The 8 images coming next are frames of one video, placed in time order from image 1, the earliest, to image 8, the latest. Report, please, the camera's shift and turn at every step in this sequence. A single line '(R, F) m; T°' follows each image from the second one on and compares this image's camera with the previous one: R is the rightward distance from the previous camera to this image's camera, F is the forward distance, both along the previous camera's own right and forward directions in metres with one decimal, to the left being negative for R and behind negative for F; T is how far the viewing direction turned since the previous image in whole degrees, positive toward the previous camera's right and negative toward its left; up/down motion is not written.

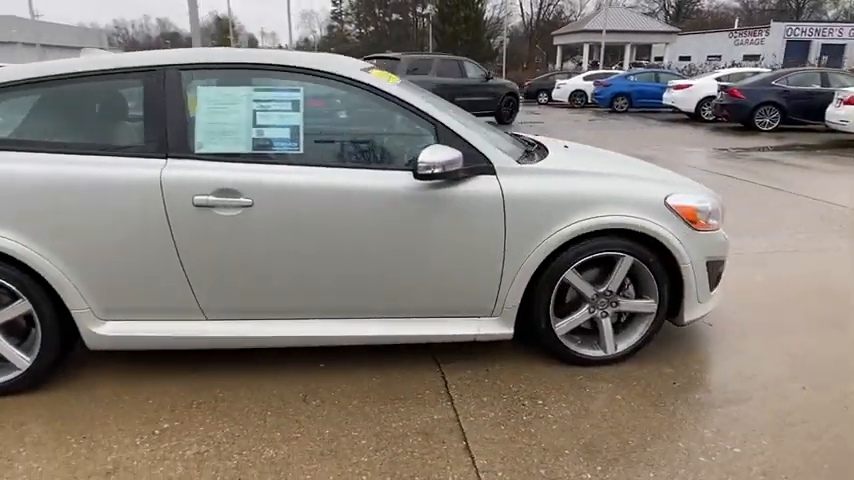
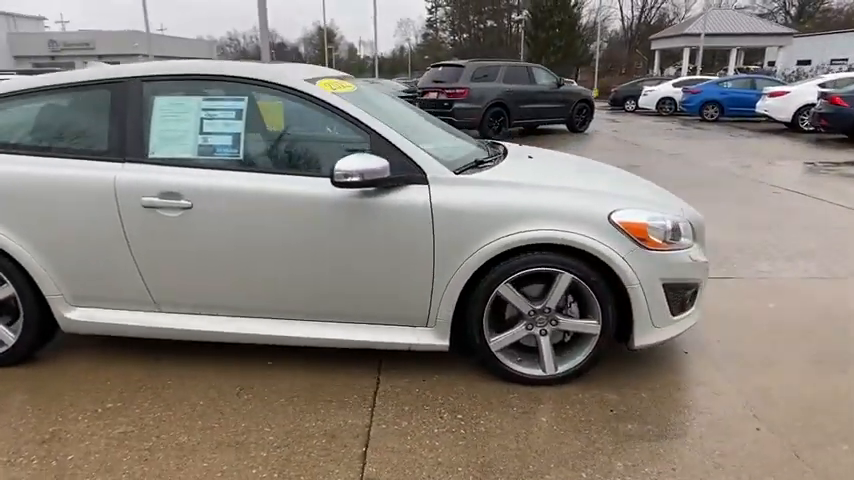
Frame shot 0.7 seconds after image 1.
(+0.8, 0.0) m; -10°
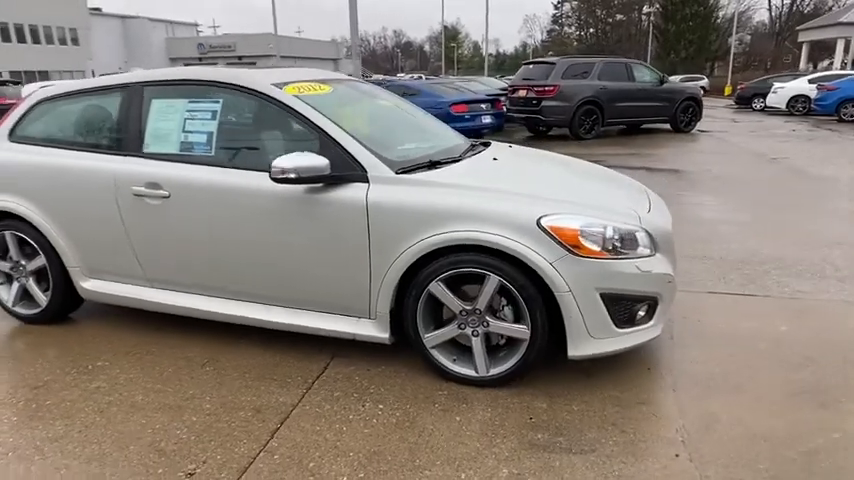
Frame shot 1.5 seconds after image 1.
(+1.0, 0.0) m; -13°
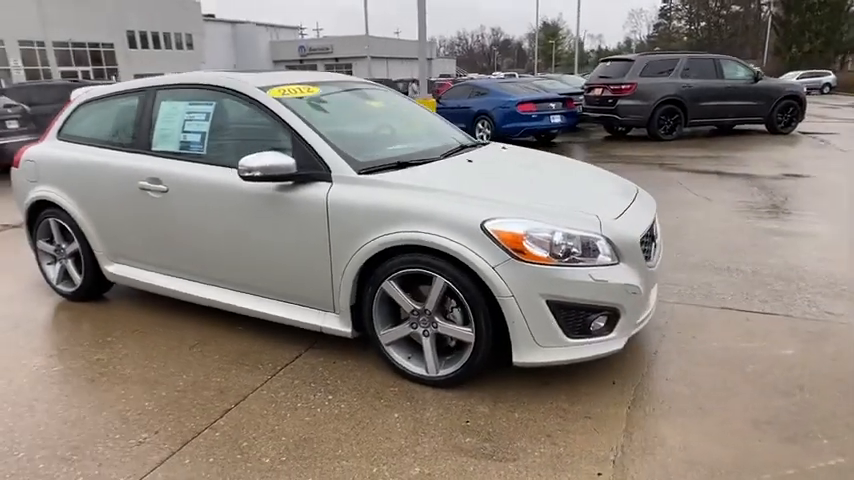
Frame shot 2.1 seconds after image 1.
(+0.8, 0.0) m; -10°
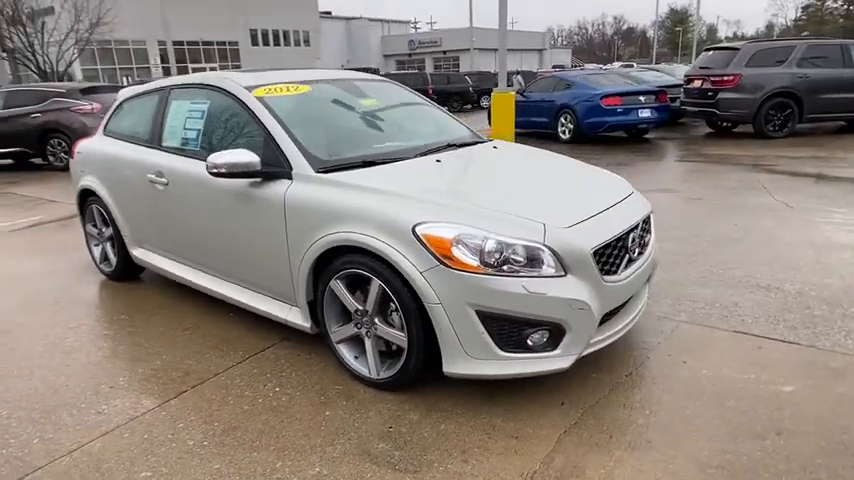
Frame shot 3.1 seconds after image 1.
(+0.9, +0.1) m; -12°
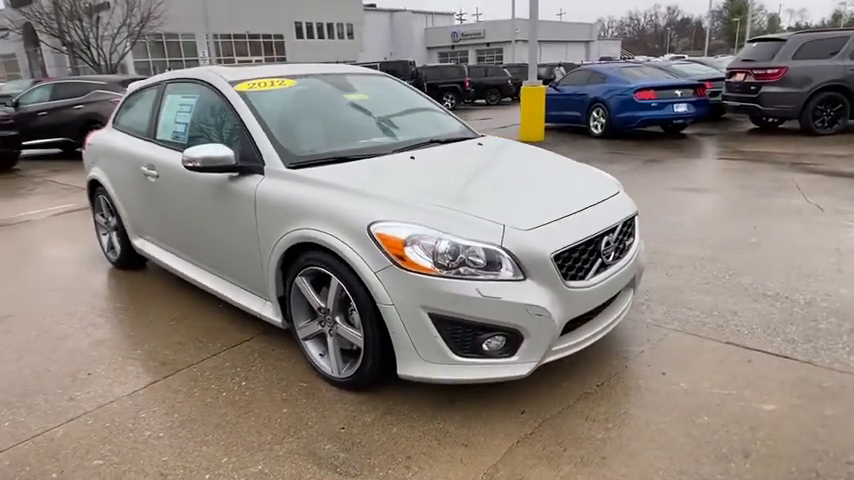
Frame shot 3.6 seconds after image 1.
(+0.4, +0.1) m; -5°
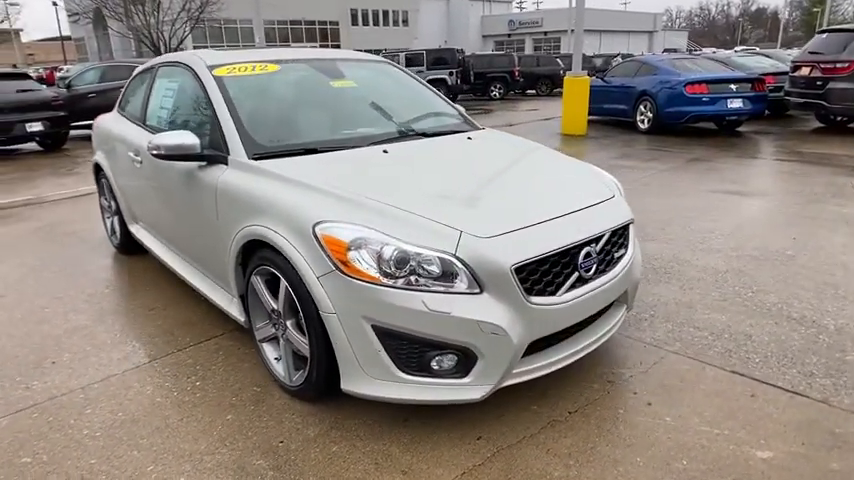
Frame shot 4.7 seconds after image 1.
(+0.4, +0.3) m; -5°
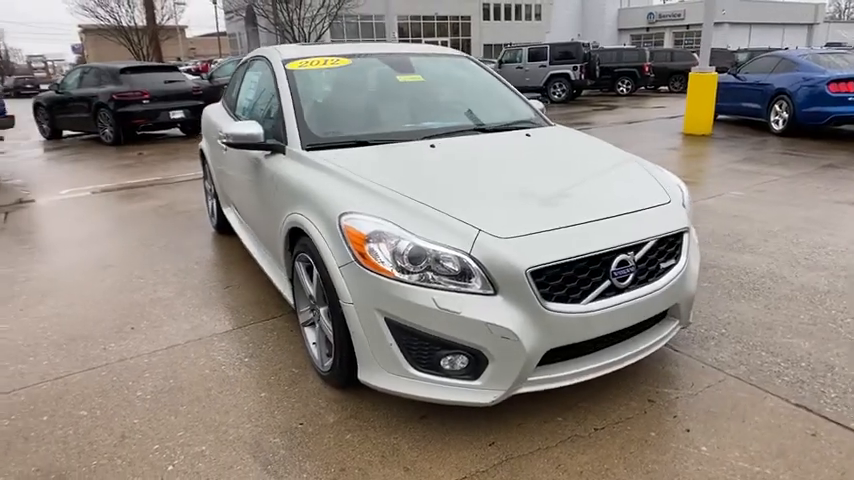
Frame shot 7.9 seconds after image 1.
(+0.4, +0.1) m; -12°
